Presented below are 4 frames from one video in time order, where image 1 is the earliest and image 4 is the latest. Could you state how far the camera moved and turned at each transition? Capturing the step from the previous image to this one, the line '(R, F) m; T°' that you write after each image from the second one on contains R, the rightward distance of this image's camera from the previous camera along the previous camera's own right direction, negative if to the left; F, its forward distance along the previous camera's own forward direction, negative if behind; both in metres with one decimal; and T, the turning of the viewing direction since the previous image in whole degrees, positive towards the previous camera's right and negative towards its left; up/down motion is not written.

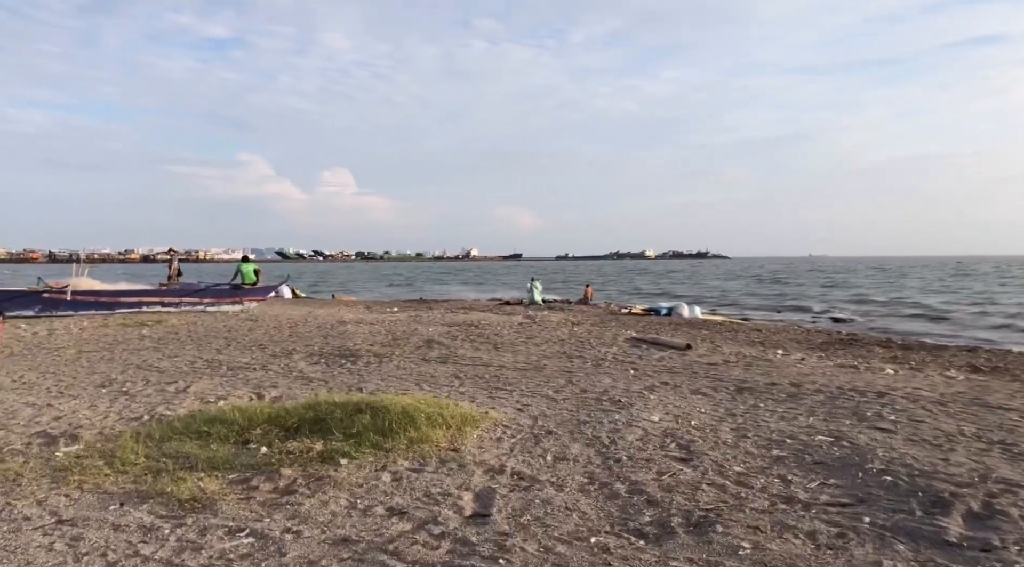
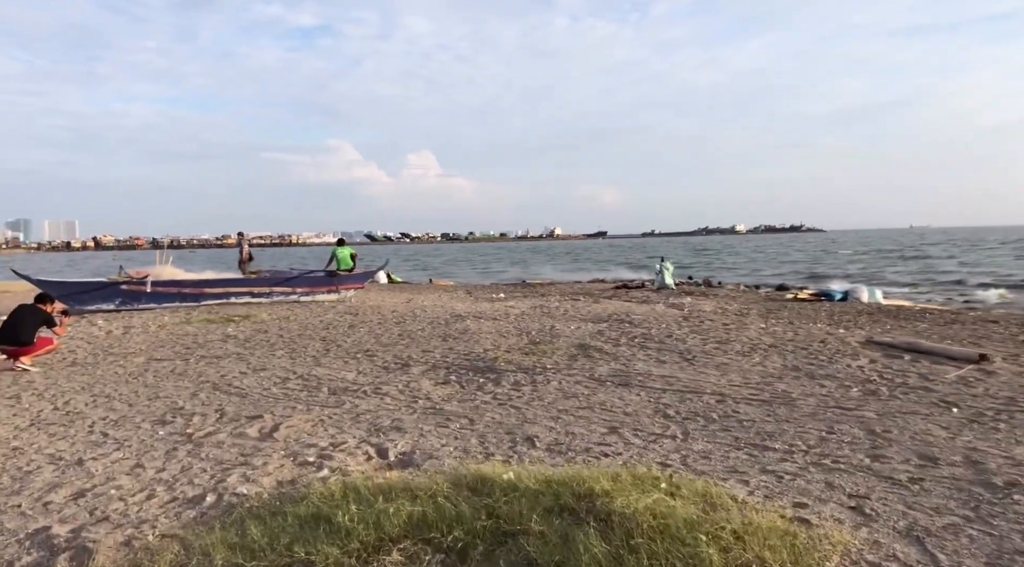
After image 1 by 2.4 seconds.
(-1.4, +3.4) m; -6°
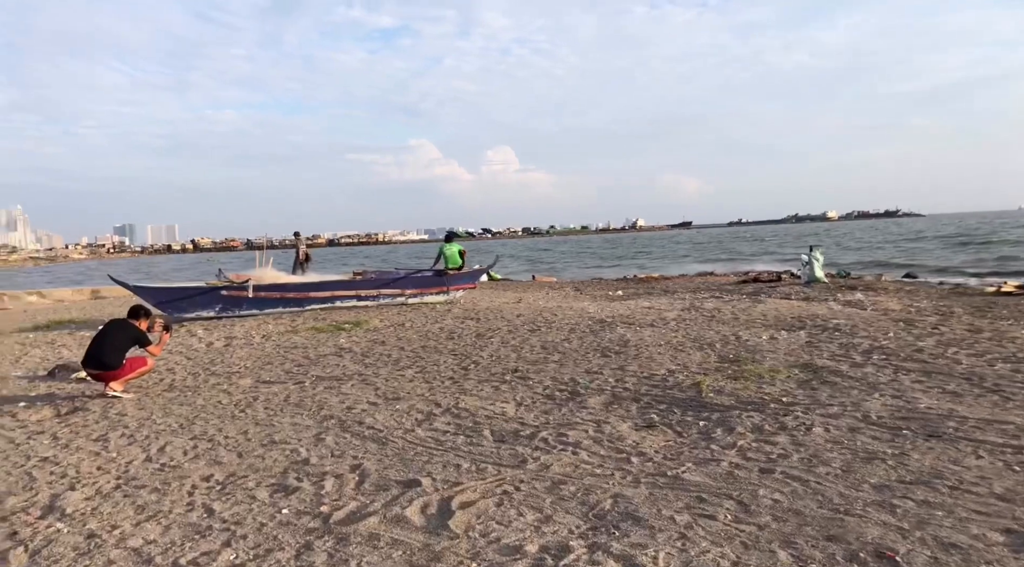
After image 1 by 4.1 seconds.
(-1.3, +2.3) m; -6°
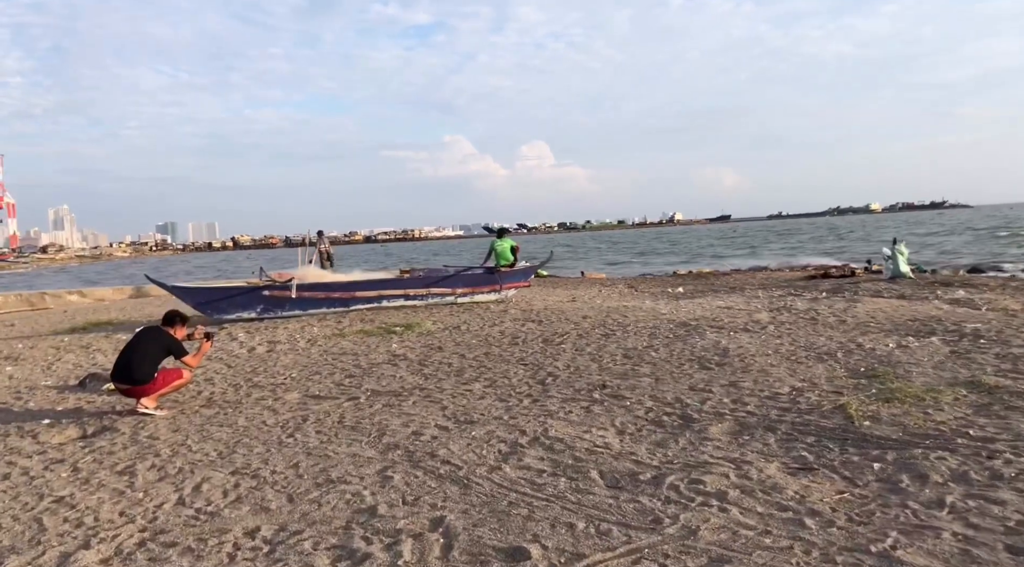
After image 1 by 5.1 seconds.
(-0.6, +1.4) m; -3°
